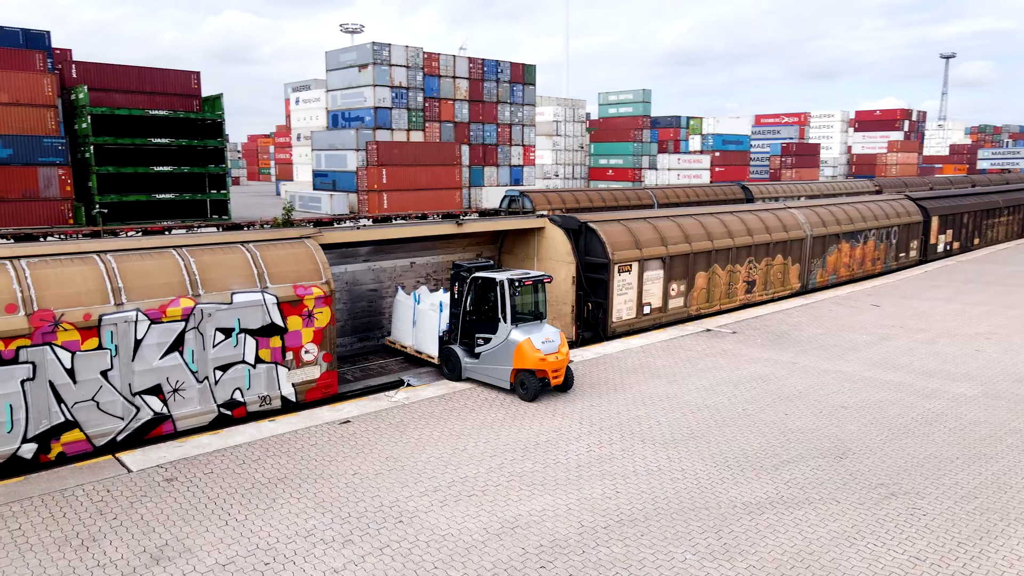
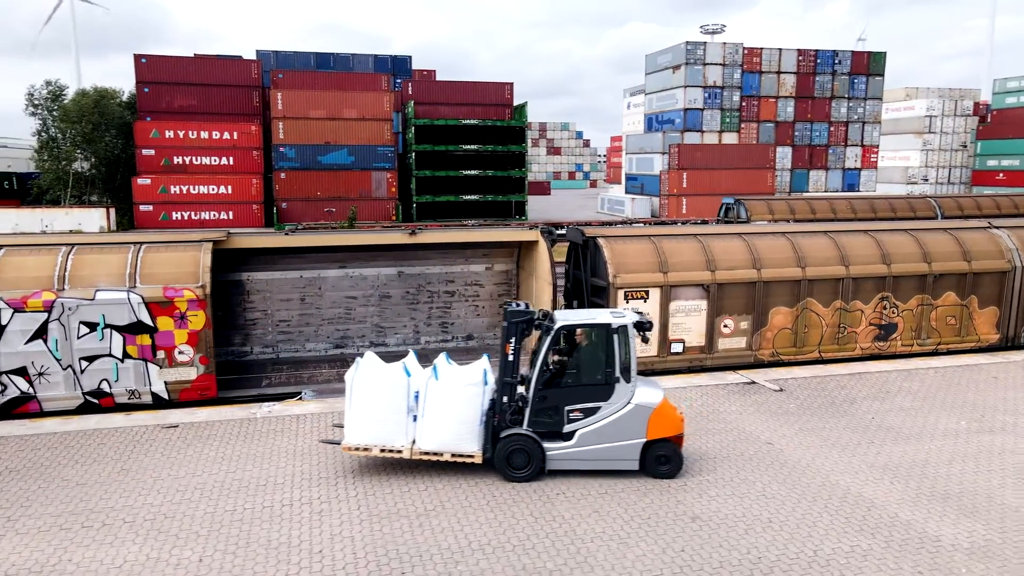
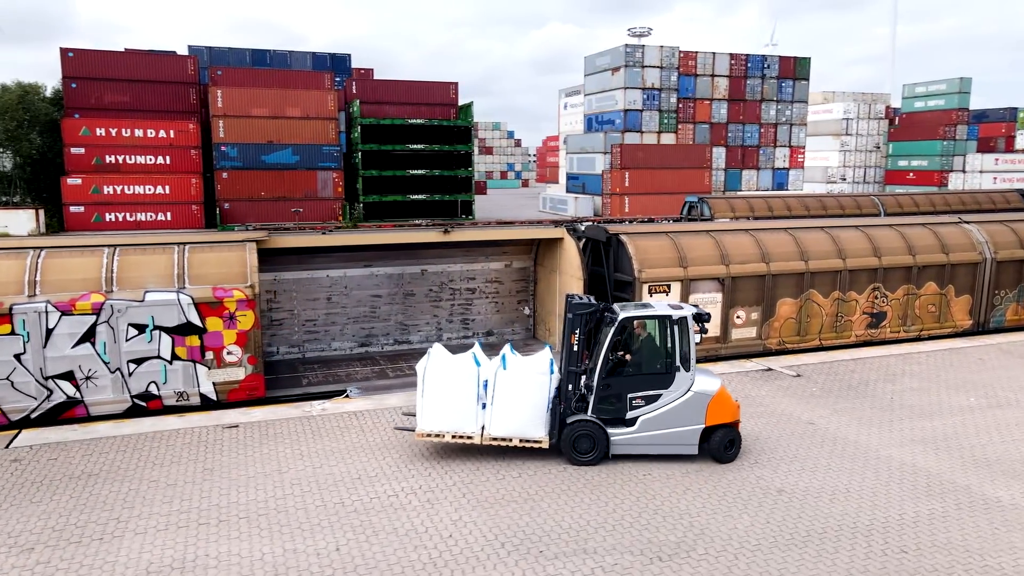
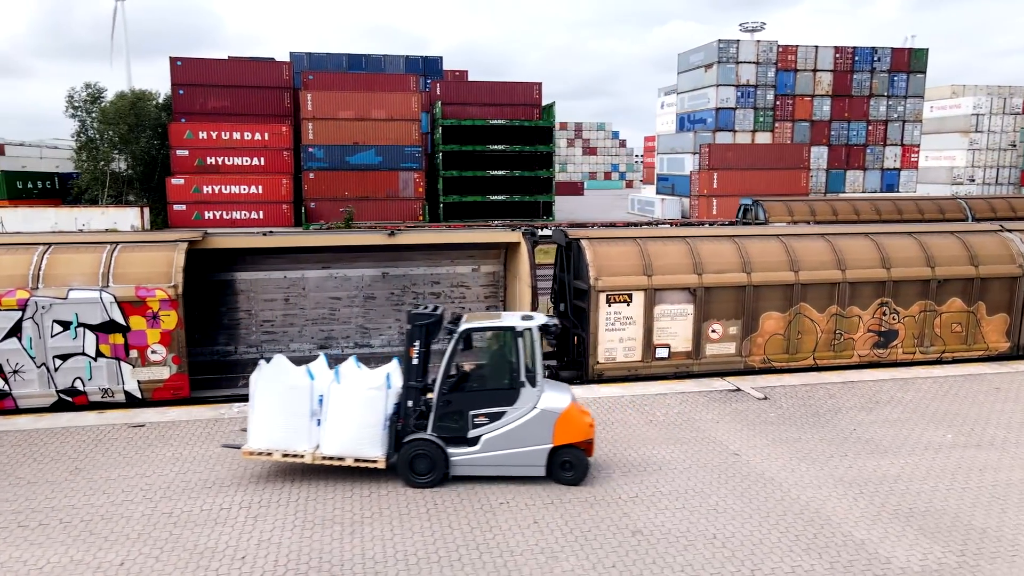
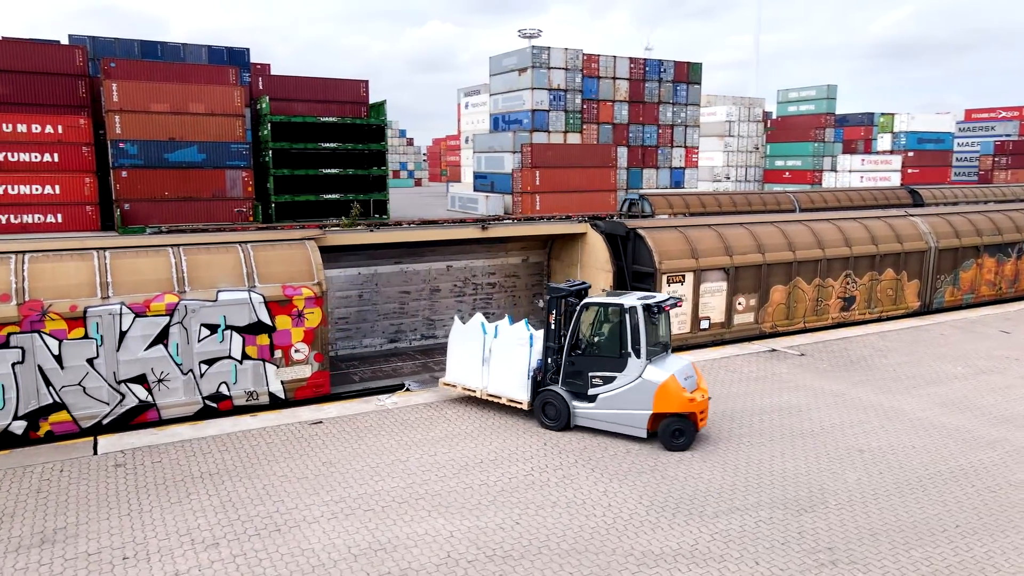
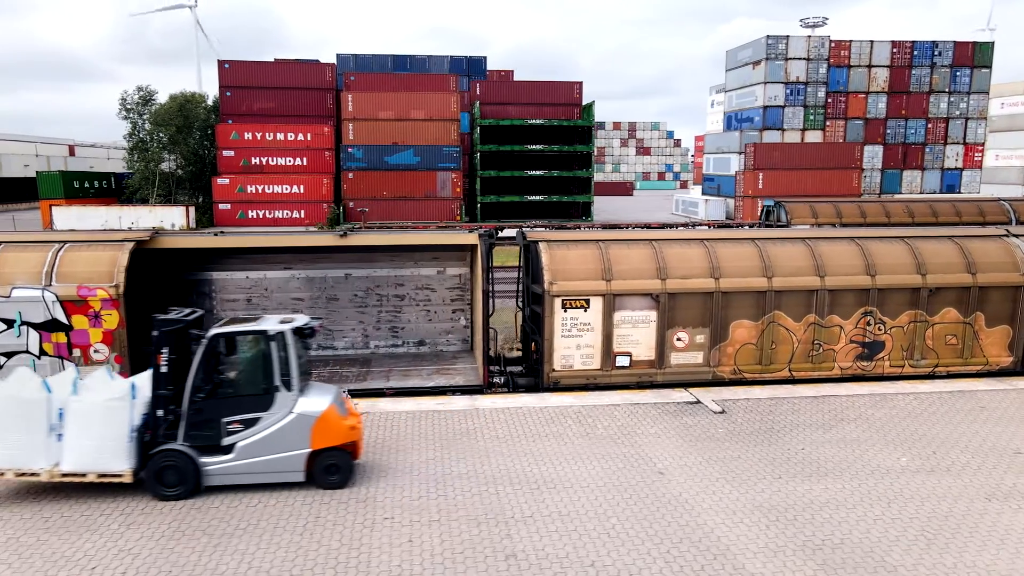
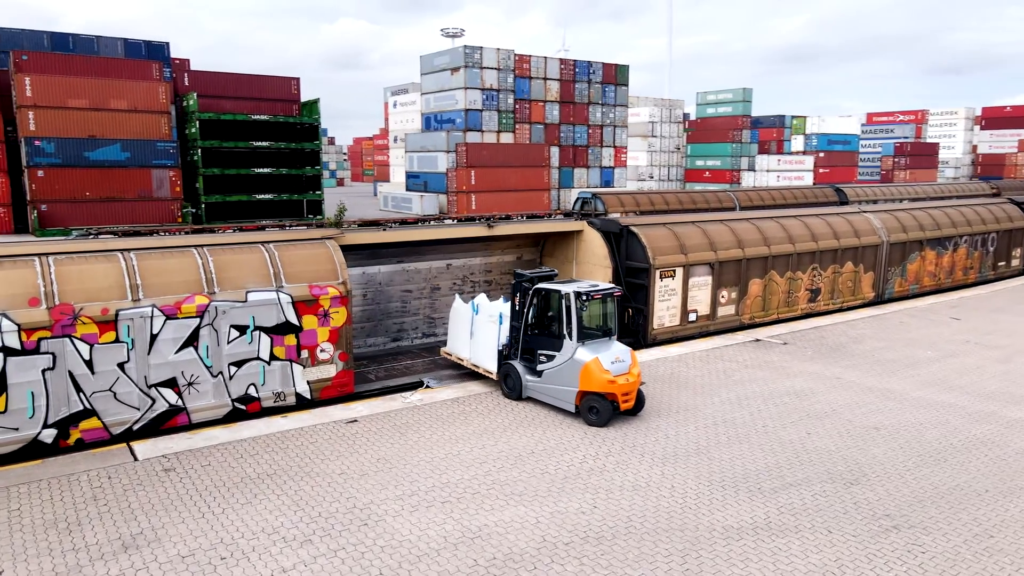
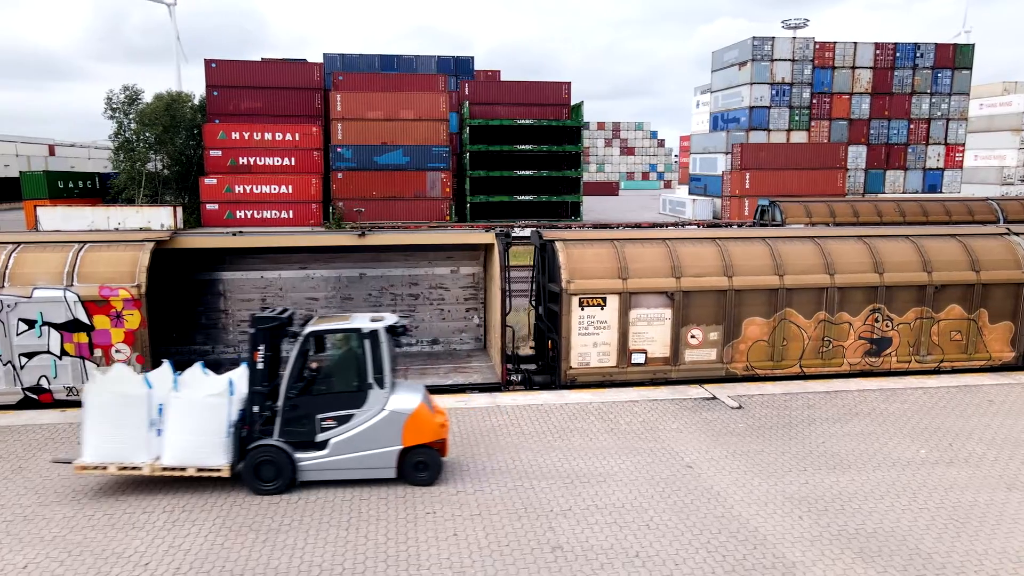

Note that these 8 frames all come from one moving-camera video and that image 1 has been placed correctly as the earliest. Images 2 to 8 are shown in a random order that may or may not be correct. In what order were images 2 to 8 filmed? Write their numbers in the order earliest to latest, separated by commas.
7, 5, 3, 2, 4, 8, 6
